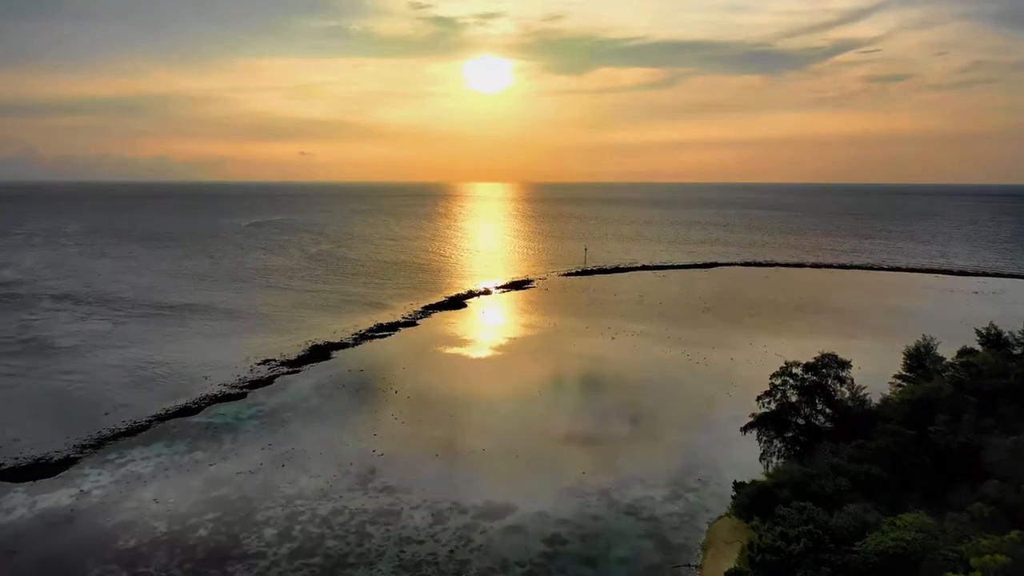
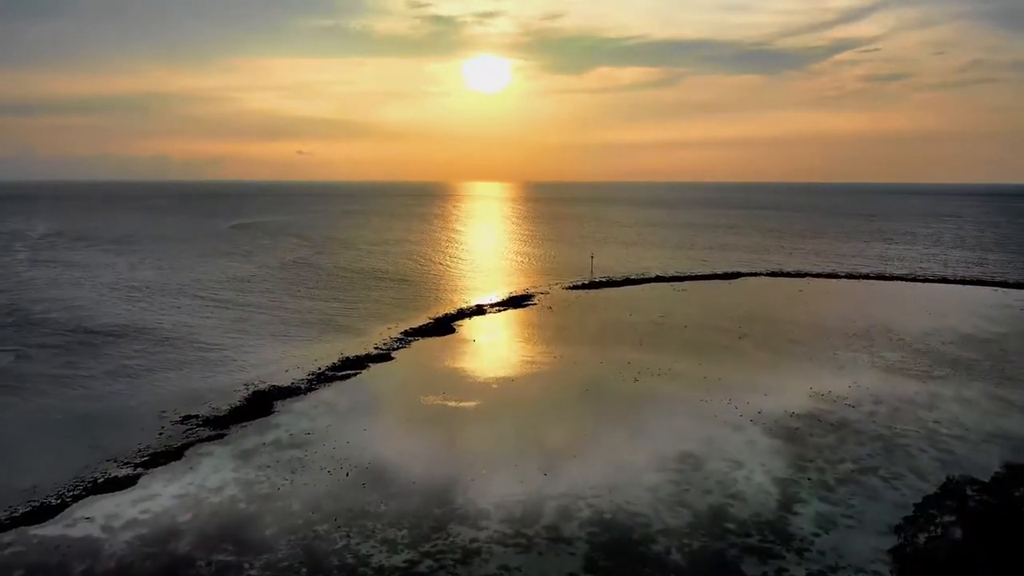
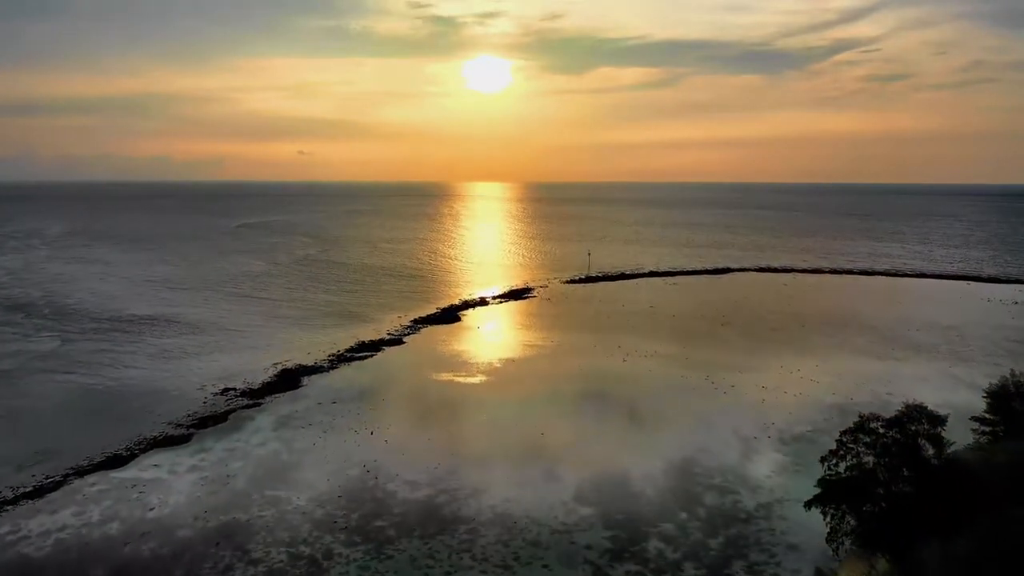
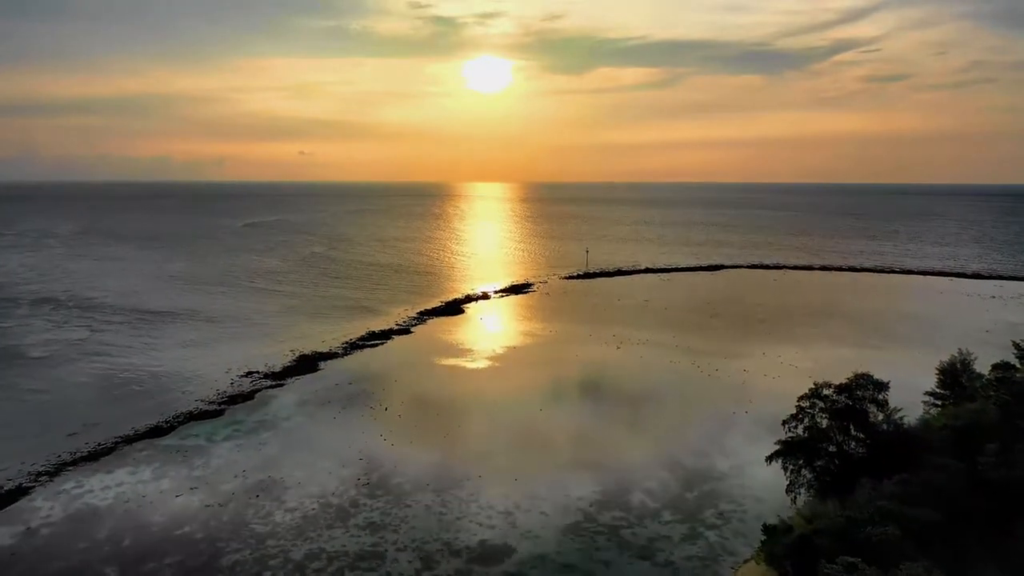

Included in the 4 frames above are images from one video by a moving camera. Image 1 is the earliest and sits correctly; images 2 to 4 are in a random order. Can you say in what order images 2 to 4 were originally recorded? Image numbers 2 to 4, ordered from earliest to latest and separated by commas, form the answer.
4, 3, 2
